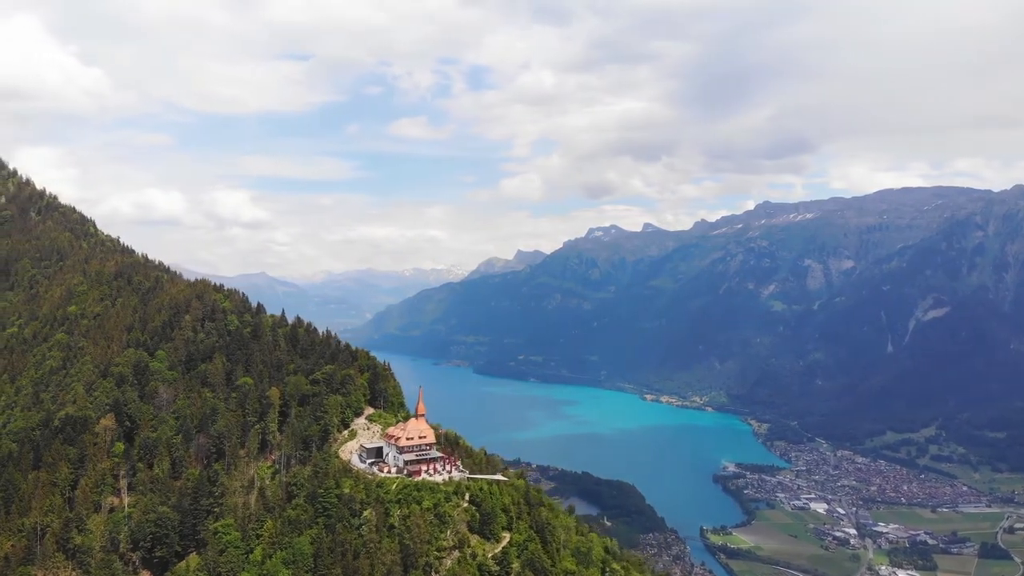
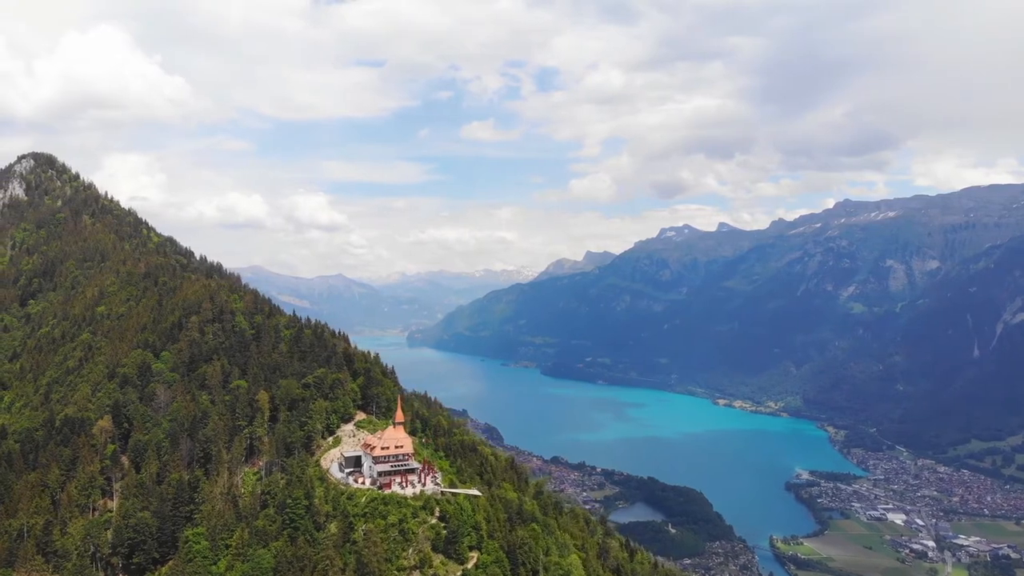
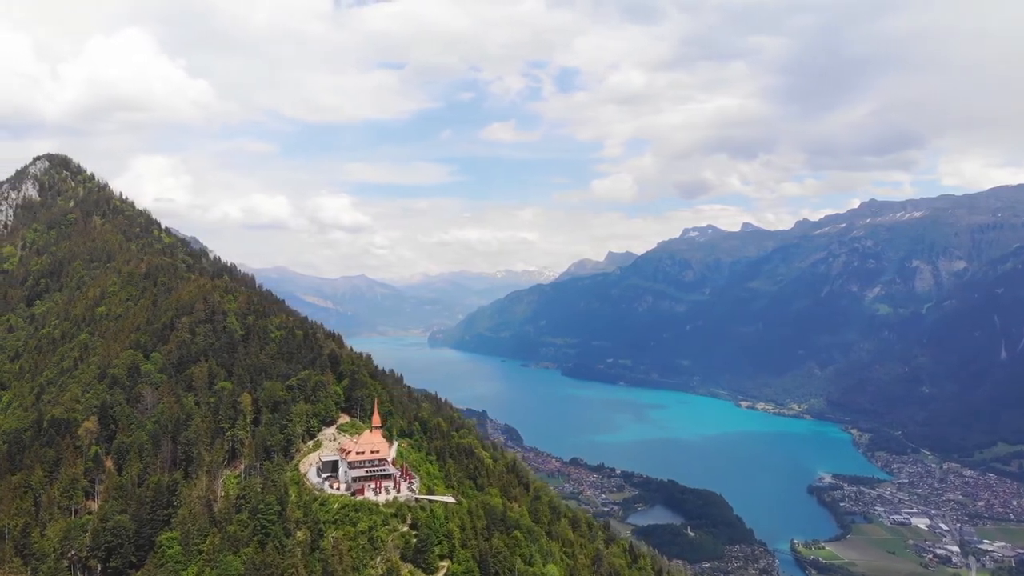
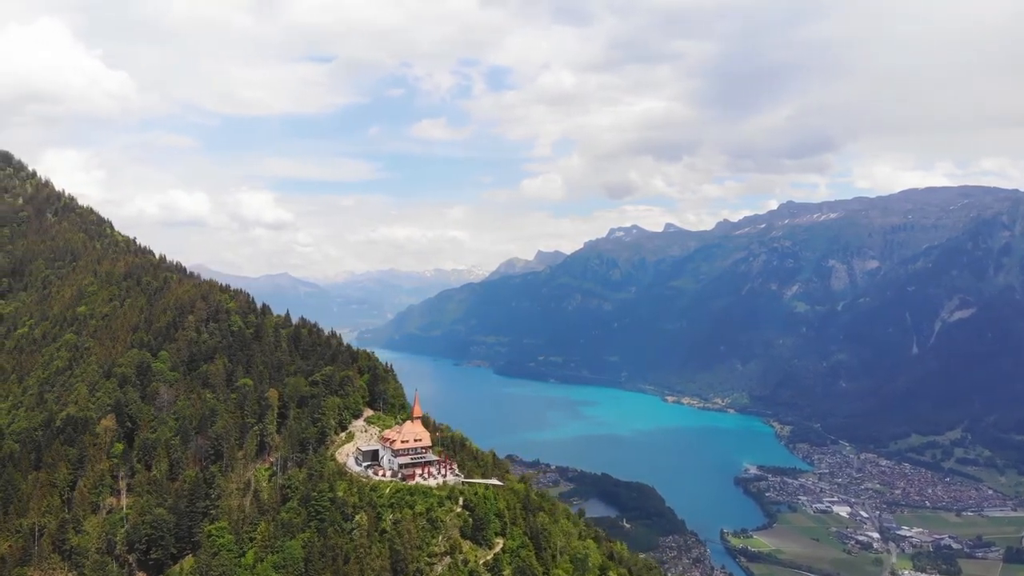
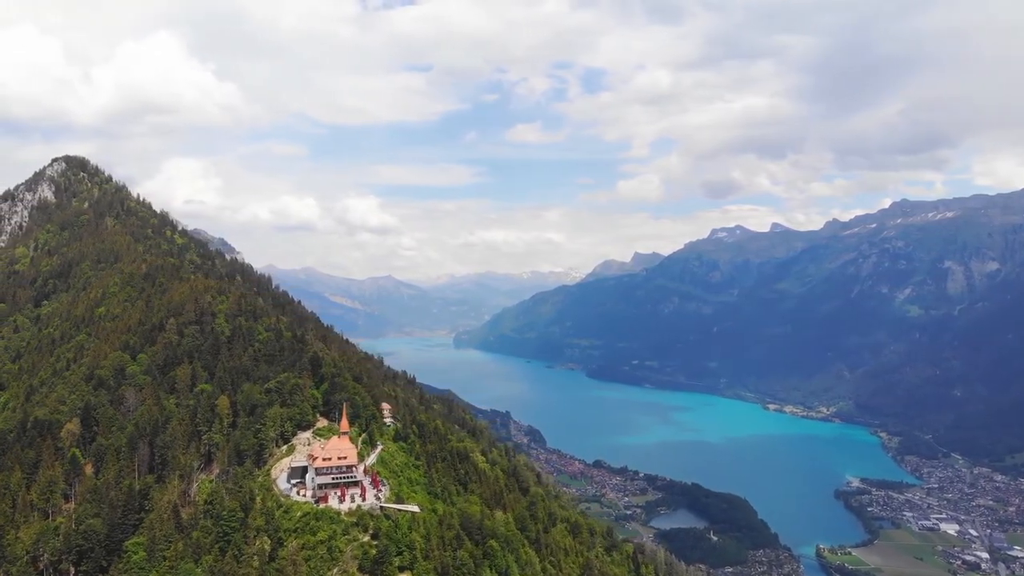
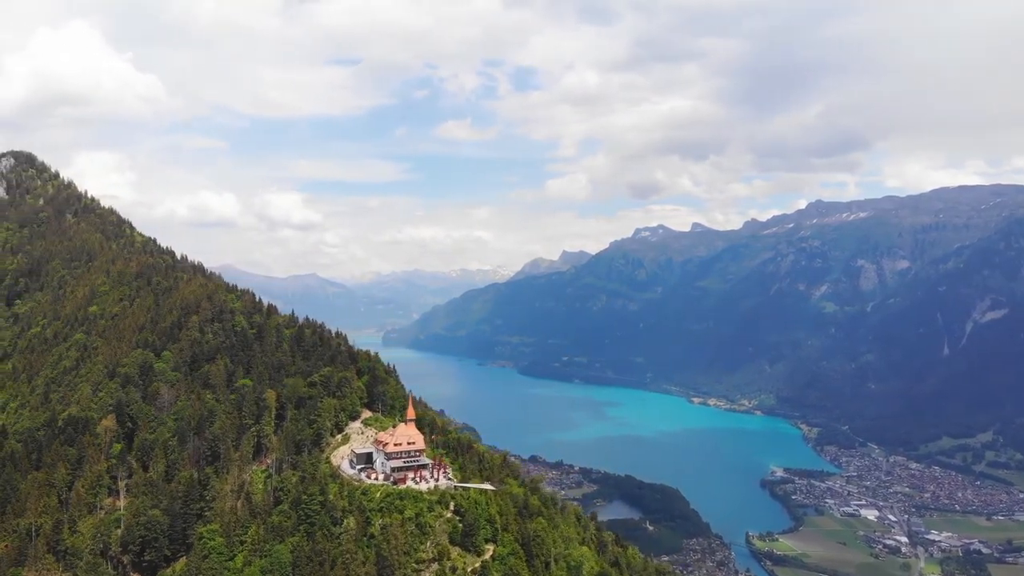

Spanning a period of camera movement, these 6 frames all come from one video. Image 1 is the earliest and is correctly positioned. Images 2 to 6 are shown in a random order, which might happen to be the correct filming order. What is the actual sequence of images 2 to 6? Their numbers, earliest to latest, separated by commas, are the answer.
4, 6, 2, 3, 5
